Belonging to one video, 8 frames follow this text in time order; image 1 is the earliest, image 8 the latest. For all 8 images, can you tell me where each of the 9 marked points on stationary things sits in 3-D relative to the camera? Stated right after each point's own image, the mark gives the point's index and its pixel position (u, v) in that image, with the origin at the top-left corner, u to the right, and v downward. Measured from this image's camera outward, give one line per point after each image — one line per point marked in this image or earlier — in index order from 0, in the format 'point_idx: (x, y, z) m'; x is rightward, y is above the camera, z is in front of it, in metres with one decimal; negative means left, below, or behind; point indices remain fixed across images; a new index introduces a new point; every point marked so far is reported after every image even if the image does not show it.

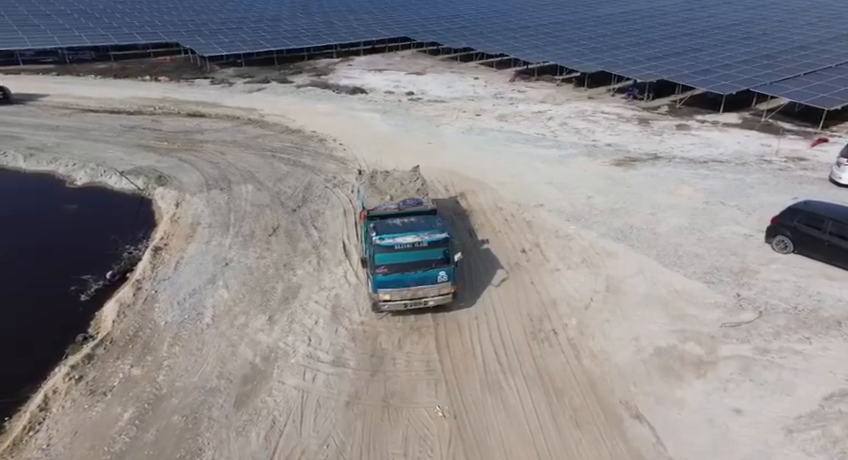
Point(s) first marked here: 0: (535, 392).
0: (+2.7, -3.9, +14.4) m
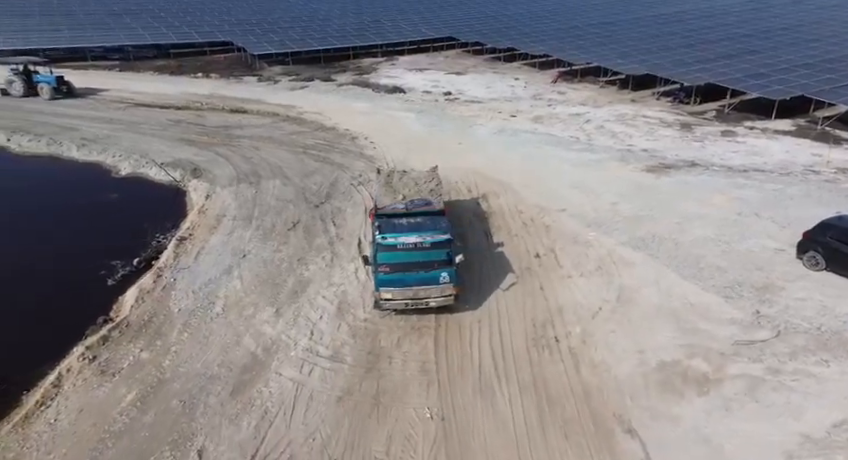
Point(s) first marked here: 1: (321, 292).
0: (+2.5, -4.1, +14.3) m
1: (-3.1, -1.9, +17.8) m
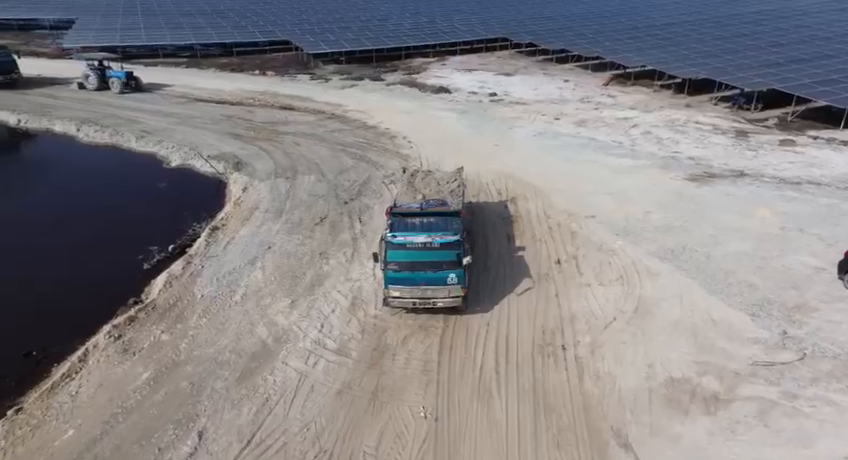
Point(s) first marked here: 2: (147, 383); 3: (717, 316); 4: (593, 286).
0: (+2.4, -4.2, +14.1) m
1: (-2.7, -1.7, +18.2) m
2: (-6.9, -3.8, +14.7) m
3: (+8.2, -2.4, +16.6) m
4: (+5.2, -1.7, +18.1) m
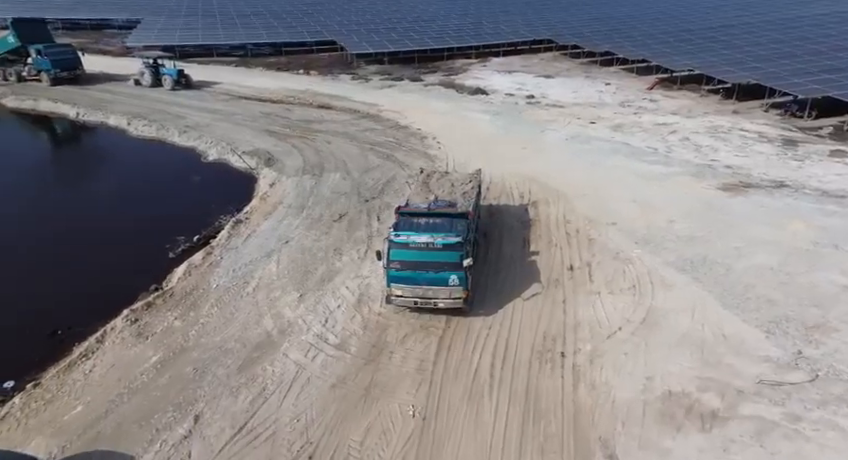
0: (+2.1, -4.3, +14.0) m
1: (-2.5, -1.6, +18.5) m
2: (-7.0, -3.6, +15.4) m
3: (+8.2, -2.7, +15.9) m
4: (+5.4, -1.9, +17.8) m
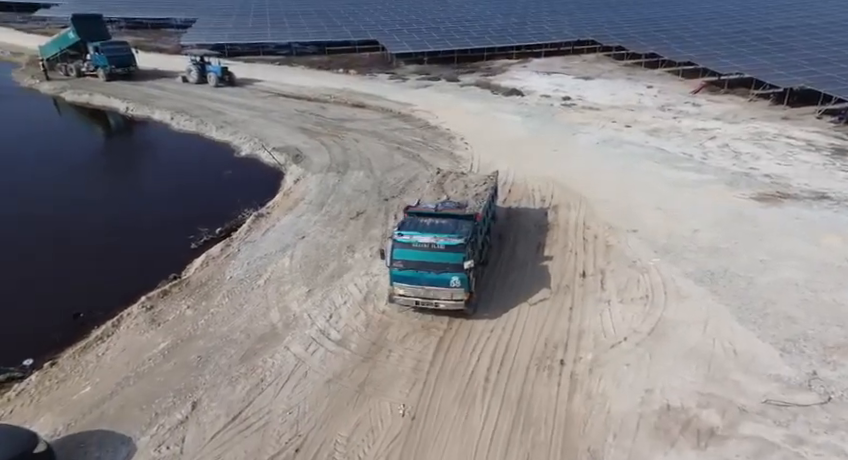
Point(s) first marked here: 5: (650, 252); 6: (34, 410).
0: (+1.9, -4.3, +13.8) m
1: (-2.2, -1.6, +18.7) m
2: (-7.1, -3.3, +16.0) m
3: (+8.1, -3.0, +15.2) m
4: (+5.5, -2.1, +17.3) m
5: (+7.5, -0.7, +19.7) m
6: (-9.4, -4.4, +14.4) m
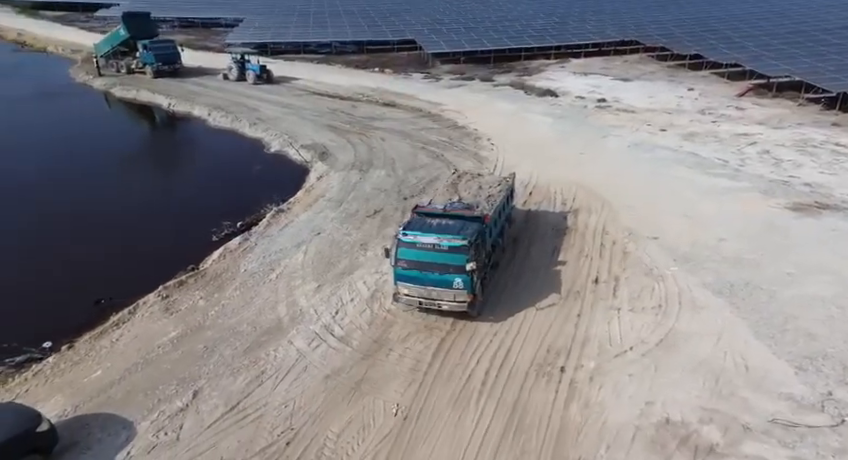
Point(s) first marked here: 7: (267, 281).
0: (+1.7, -4.4, +13.6) m
1: (-1.9, -1.5, +18.8) m
2: (-7.1, -3.1, +16.5) m
3: (+8.1, -3.2, +14.5) m
4: (+5.6, -2.3, +16.8) m
5: (+7.9, -0.9, +19.0) m
6: (-9.6, -4.1, +15.0) m
7: (-5.0, -1.6, +18.8) m
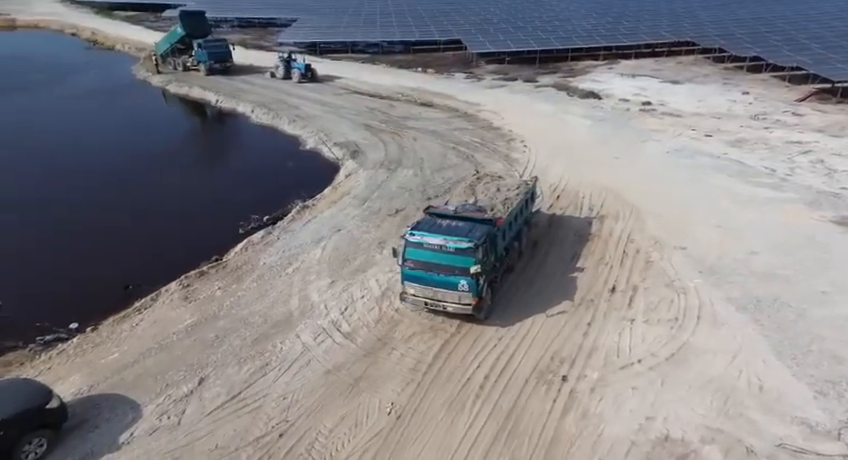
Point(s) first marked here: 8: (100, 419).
0: (+1.5, -4.4, +13.4) m
1: (-1.5, -1.4, +18.9) m
2: (-6.9, -2.8, +17.1) m
3: (+8.0, -3.5, +13.7) m
4: (+5.8, -2.5, +16.1) m
5: (+8.3, -1.2, +18.2) m
6: (-9.5, -3.7, +15.9) m
7: (-4.6, -1.5, +19.2) m
8: (-7.8, -4.5, +14.2) m
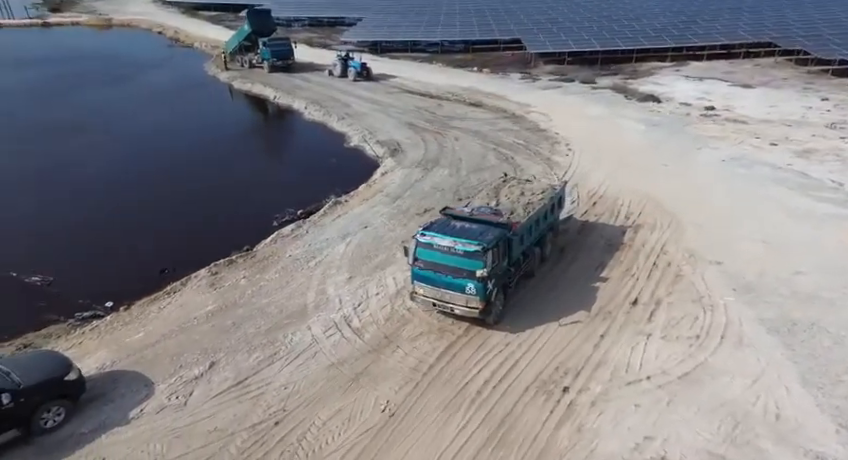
0: (+1.3, -4.5, +13.1) m
1: (-0.9, -1.4, +18.9) m
2: (-6.5, -2.5, +17.8) m
3: (+7.7, -3.9, +12.6) m
4: (+6.0, -2.7, +15.3) m
5: (+8.7, -1.6, +17.0) m
6: (-9.4, -3.3, +16.9) m
7: (-3.9, -1.3, +19.6) m
8: (-7.8, -4.2, +15.0) m
